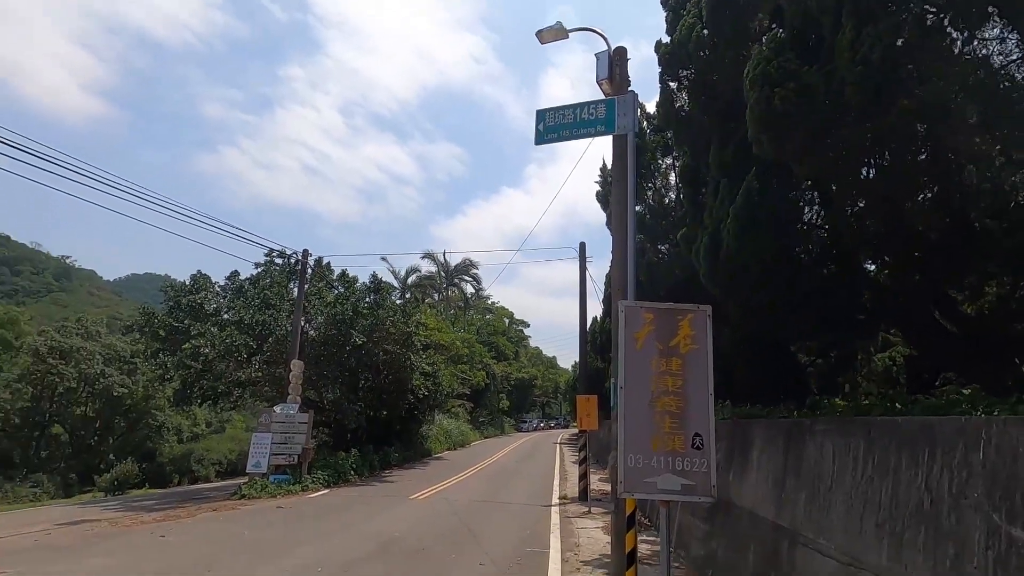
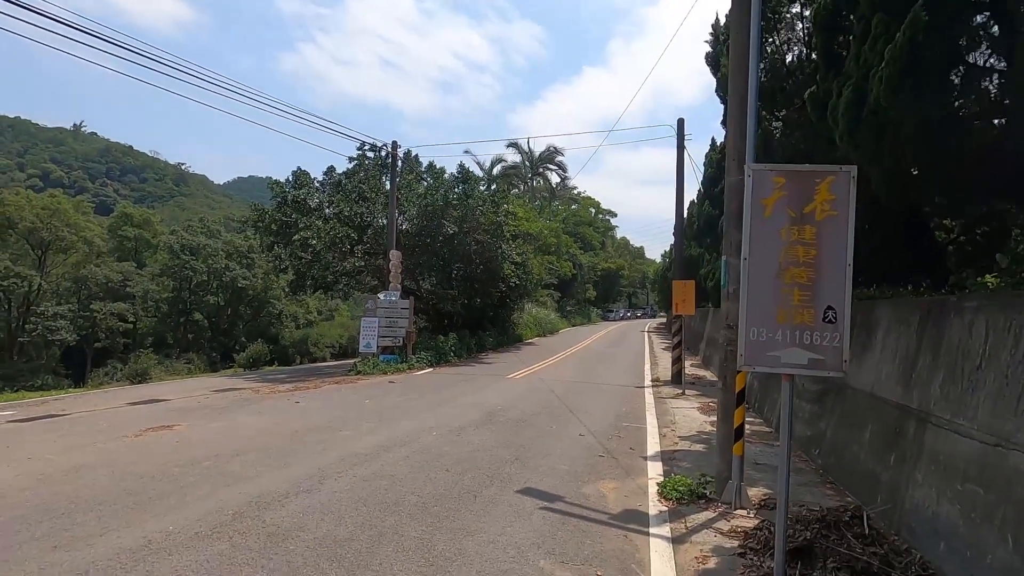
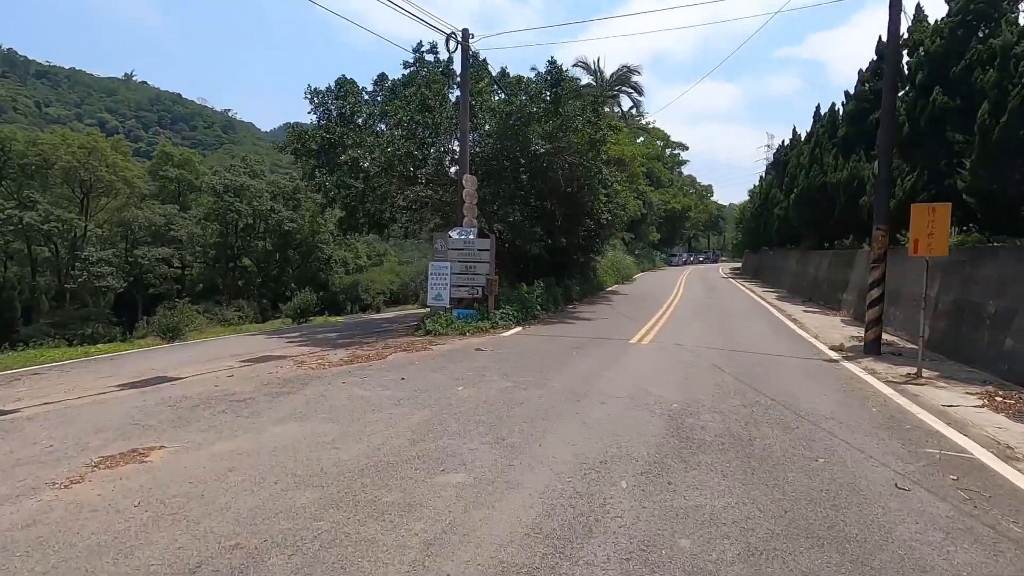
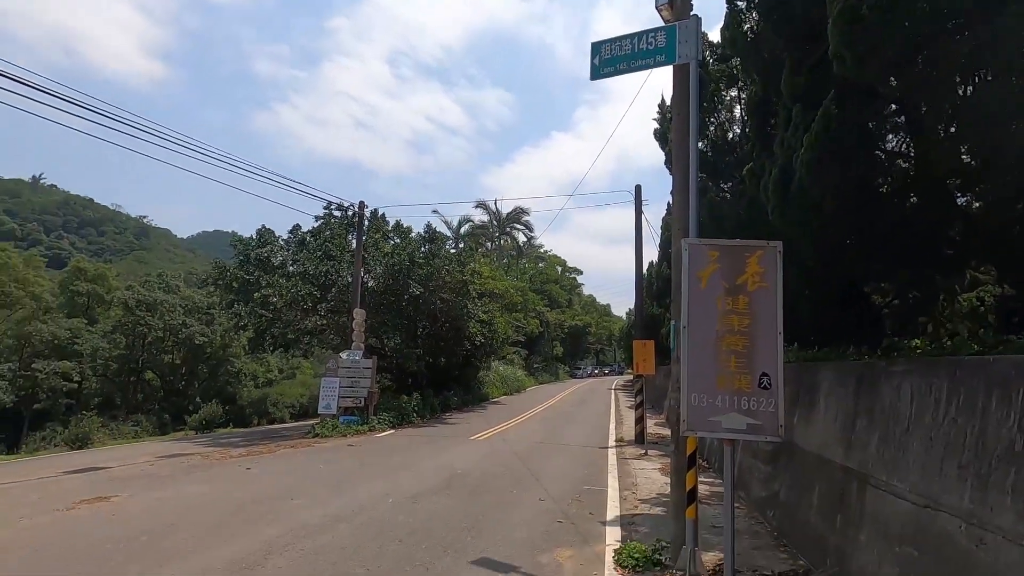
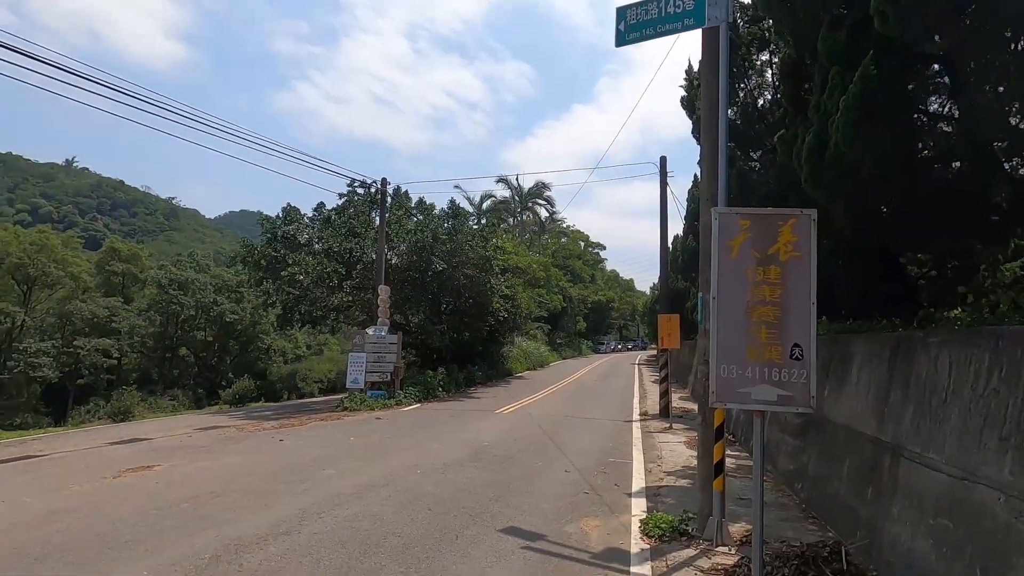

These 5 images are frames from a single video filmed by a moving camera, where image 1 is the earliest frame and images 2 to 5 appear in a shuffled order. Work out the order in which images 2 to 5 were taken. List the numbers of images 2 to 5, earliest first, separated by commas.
4, 5, 2, 3
